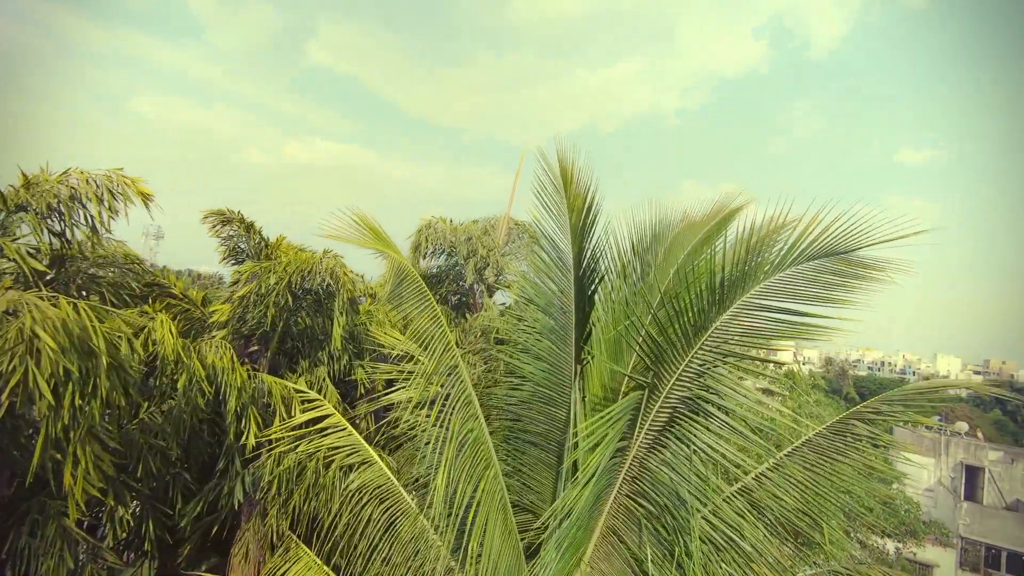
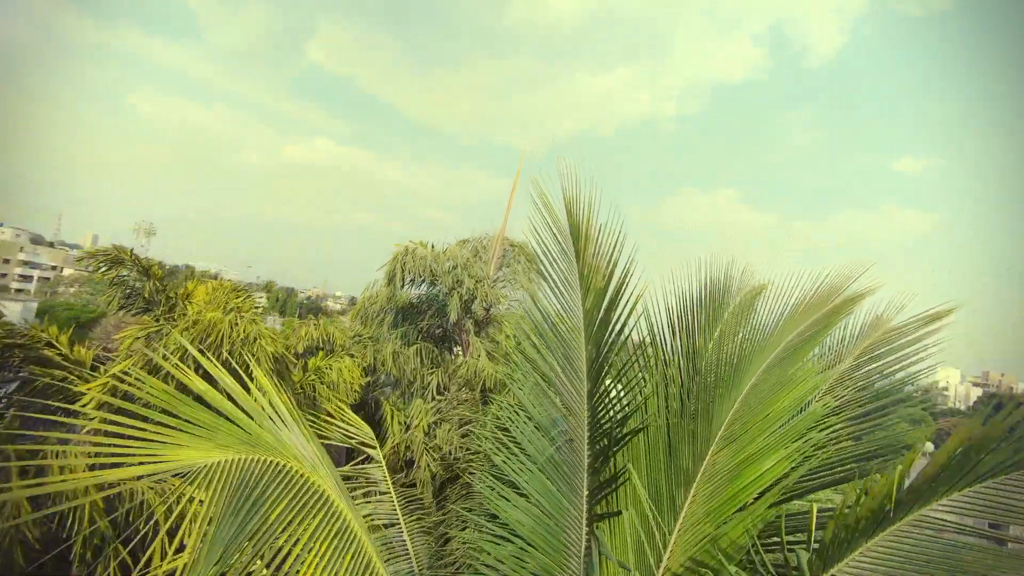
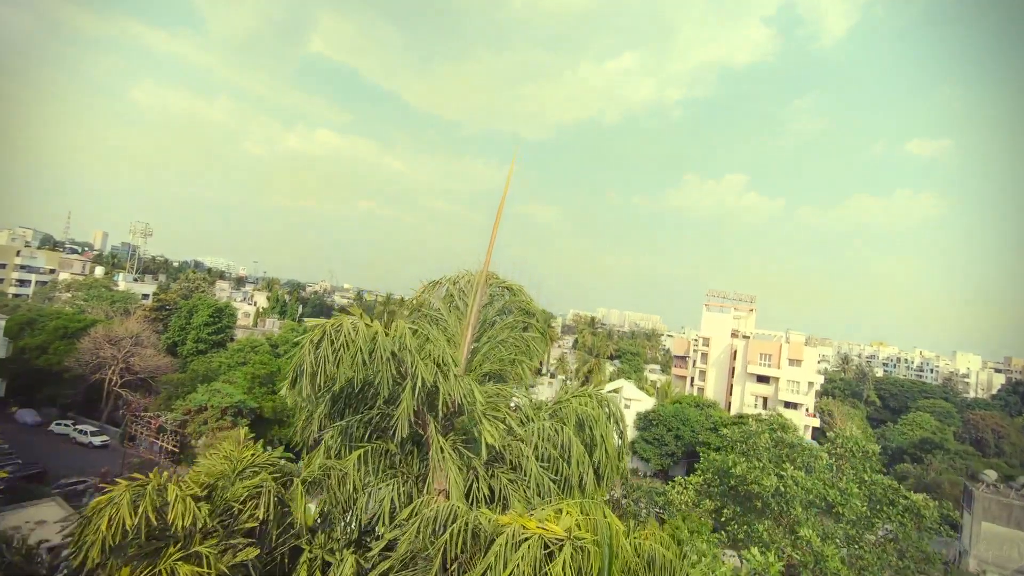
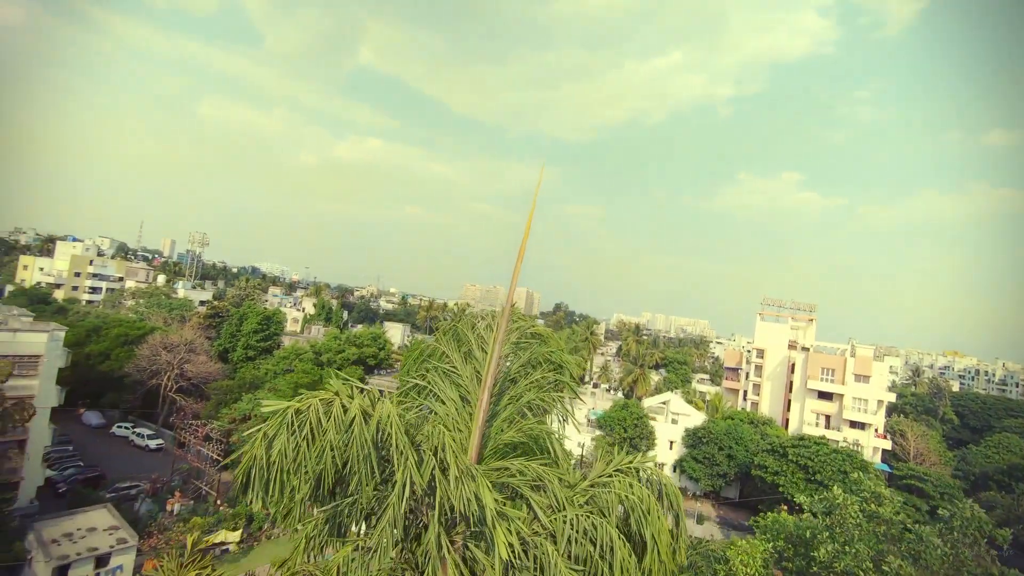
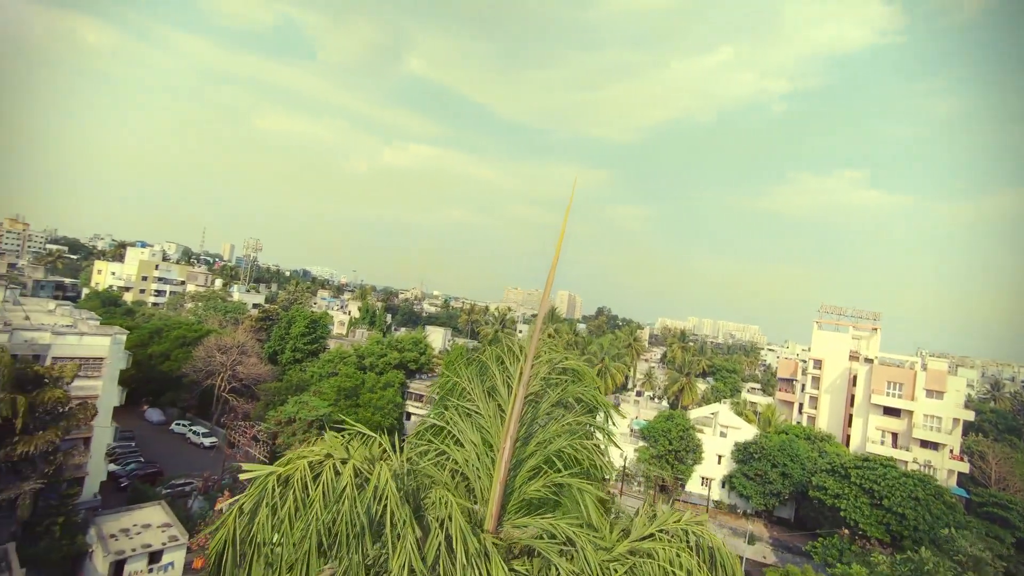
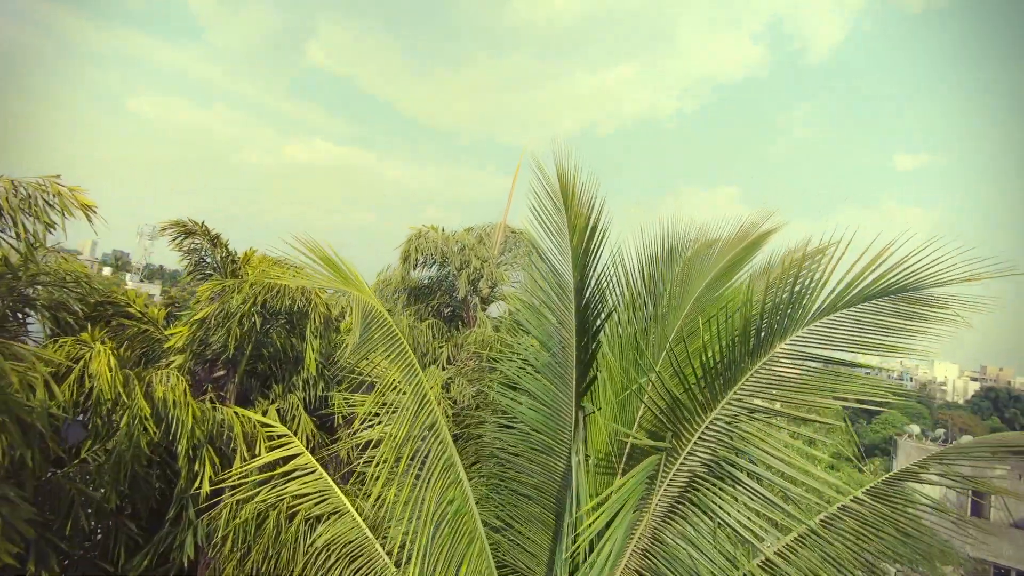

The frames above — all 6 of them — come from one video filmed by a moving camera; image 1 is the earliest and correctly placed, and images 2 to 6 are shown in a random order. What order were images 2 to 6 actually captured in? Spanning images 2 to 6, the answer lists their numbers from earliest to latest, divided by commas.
6, 2, 3, 4, 5
